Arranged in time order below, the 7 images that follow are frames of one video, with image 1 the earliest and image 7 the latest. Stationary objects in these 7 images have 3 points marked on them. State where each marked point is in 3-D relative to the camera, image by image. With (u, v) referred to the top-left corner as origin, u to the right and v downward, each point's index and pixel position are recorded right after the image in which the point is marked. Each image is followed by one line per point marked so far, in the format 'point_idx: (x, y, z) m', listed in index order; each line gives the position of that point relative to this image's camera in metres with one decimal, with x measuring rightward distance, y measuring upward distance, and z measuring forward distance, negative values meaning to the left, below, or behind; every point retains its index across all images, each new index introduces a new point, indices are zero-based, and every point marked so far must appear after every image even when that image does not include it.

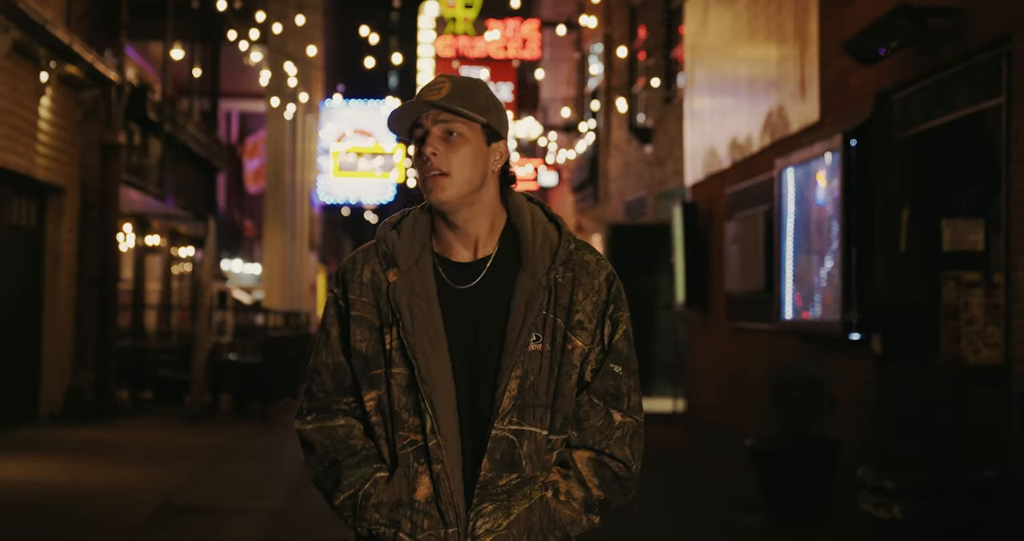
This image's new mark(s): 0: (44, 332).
0: (-5.4, -0.7, +14.4) m
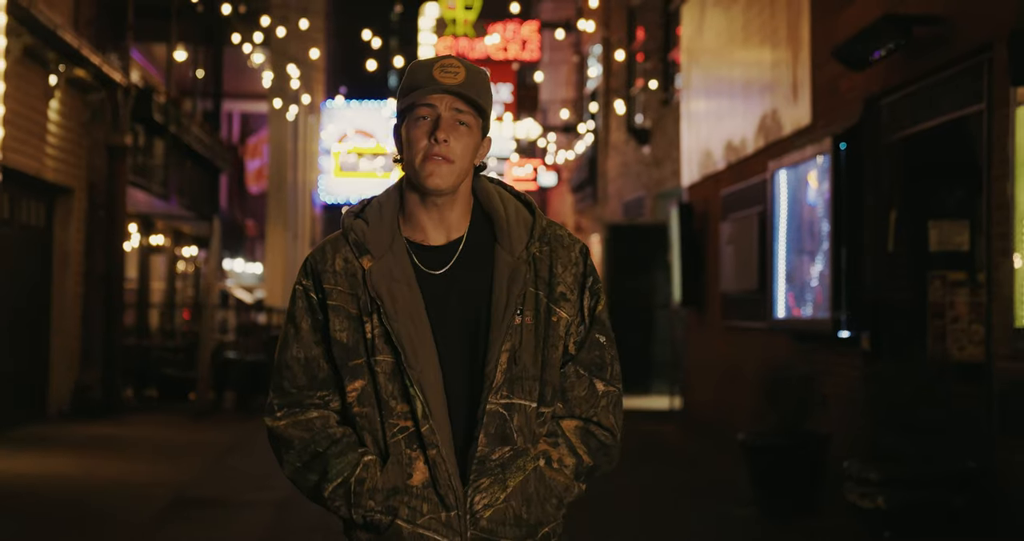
0: (-5.4, -0.7, +14.7) m
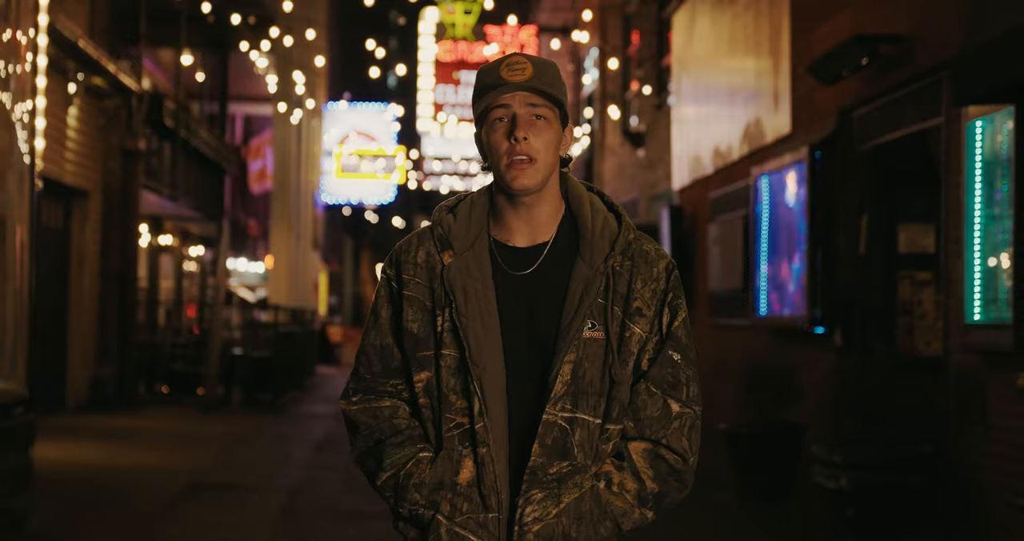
0: (-5.4, -0.7, +15.4) m
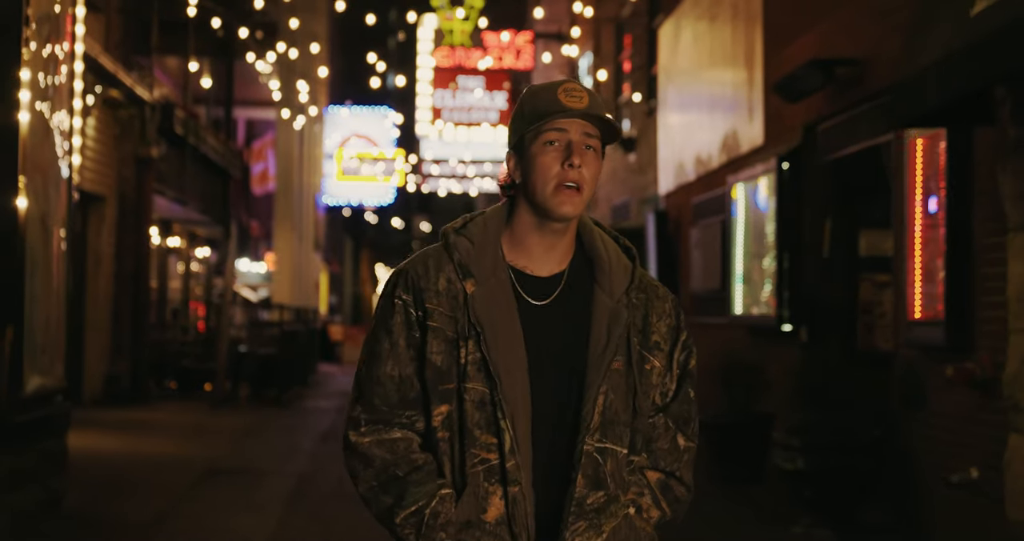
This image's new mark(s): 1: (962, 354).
0: (-5.5, -0.7, +16.2) m
1: (+2.7, -0.5, +7.5) m
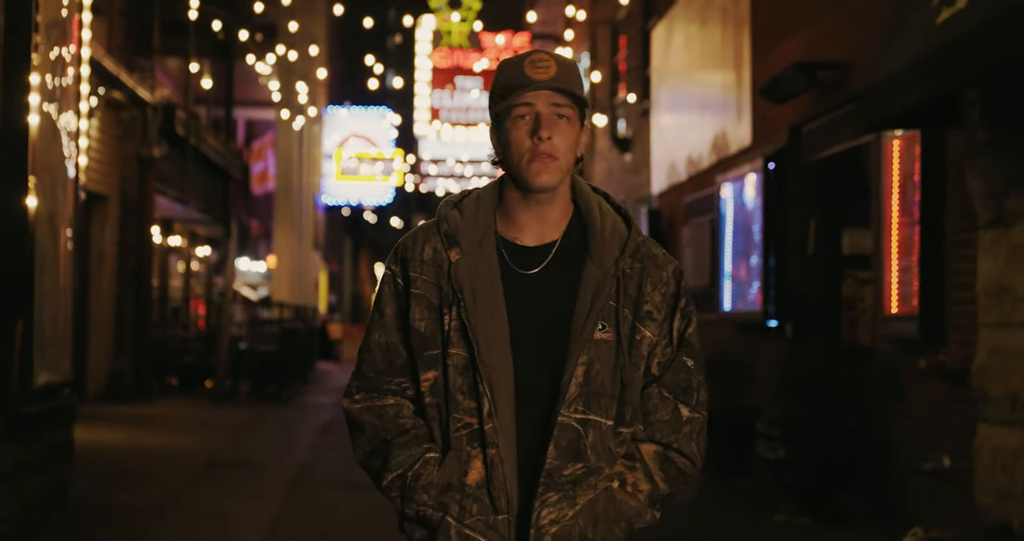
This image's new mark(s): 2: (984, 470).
0: (-5.6, -0.7, +16.5) m
1: (+2.7, -0.5, +7.8) m
2: (+2.7, -1.1, +7.0) m
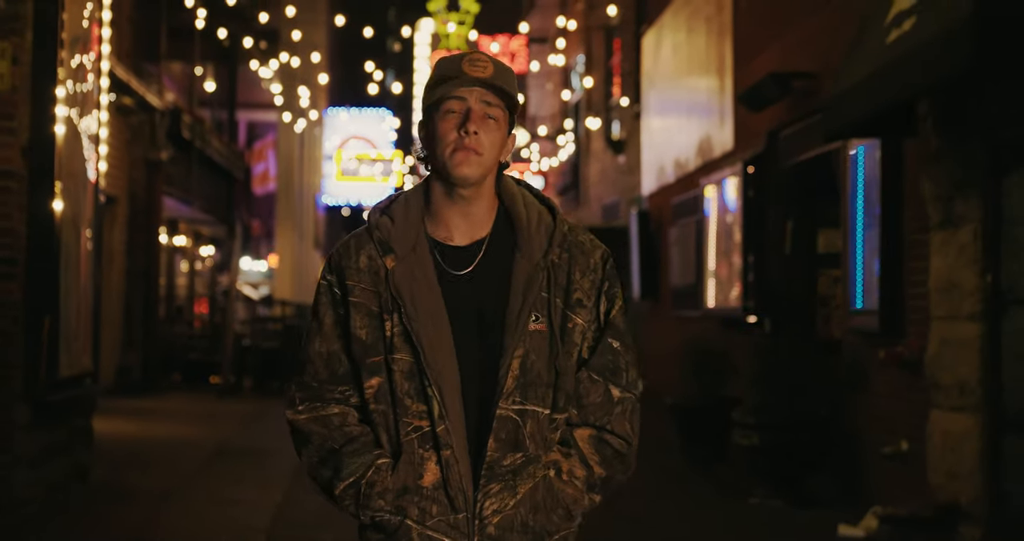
0: (-5.7, -0.7, +17.1) m
1: (+2.6, -0.5, +8.5) m
2: (+2.6, -1.1, +7.7) m
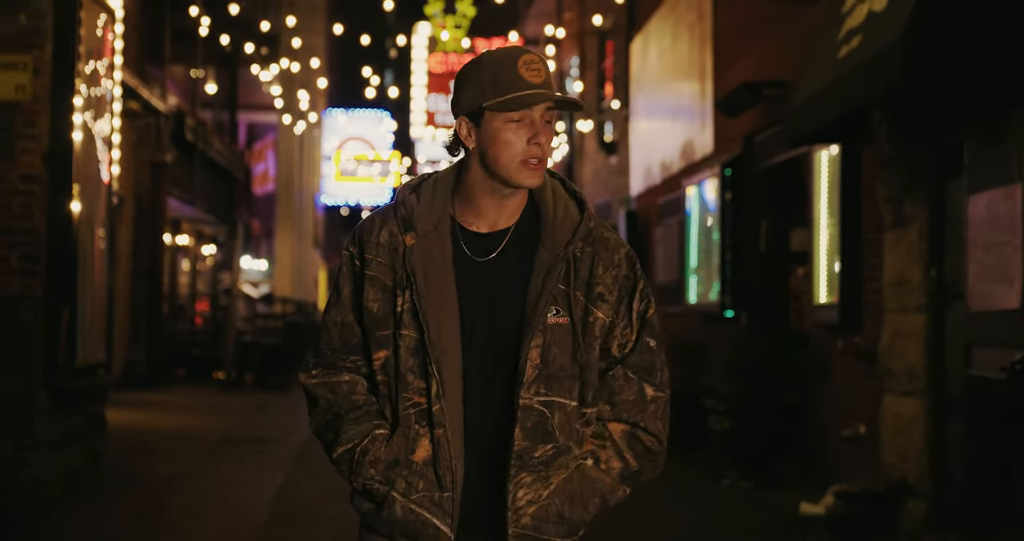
0: (-5.8, -0.6, +17.7) m
1: (+2.5, -0.4, +9.1) m
2: (+2.5, -1.1, +8.3) m
